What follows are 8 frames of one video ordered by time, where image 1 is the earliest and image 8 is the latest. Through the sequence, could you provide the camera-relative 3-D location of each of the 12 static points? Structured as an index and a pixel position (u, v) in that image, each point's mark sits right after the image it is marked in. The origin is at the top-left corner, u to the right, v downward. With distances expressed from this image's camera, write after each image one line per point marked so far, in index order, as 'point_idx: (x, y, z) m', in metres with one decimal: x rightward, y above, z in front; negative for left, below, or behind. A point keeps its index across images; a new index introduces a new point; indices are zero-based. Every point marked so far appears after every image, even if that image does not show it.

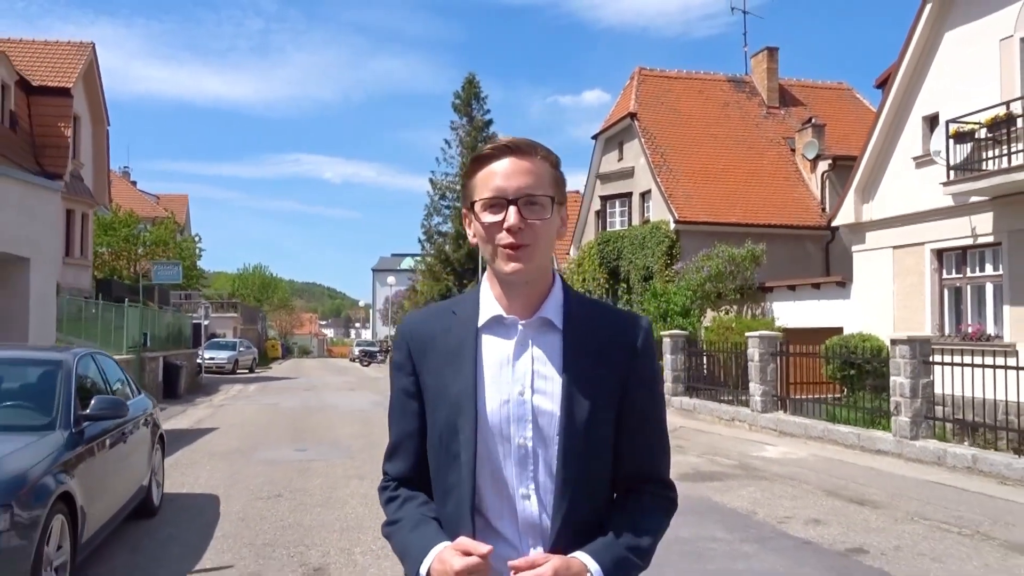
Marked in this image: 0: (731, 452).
0: (+3.1, -2.3, +12.4) m
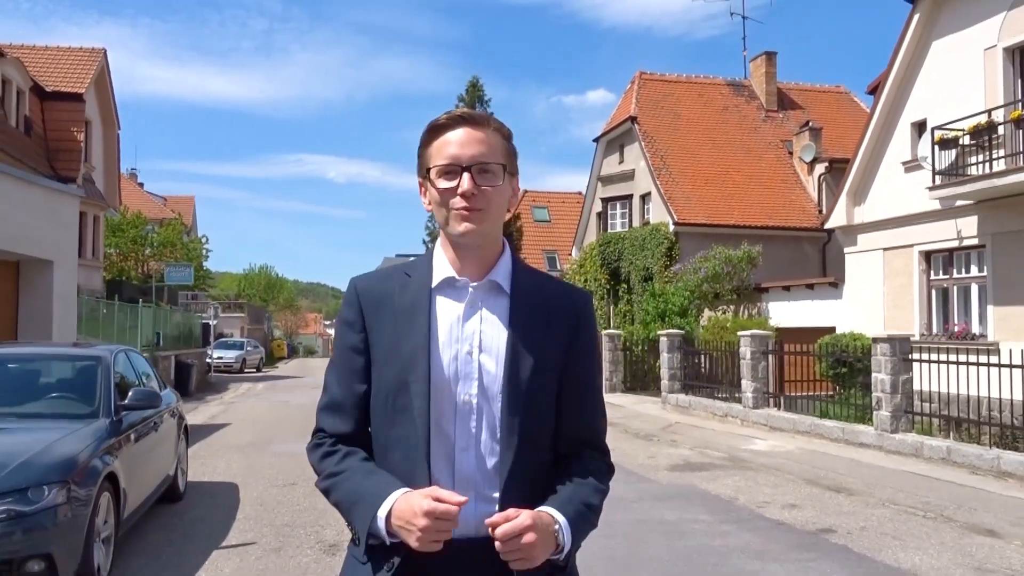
0: (+3.1, -2.3, +13.0) m
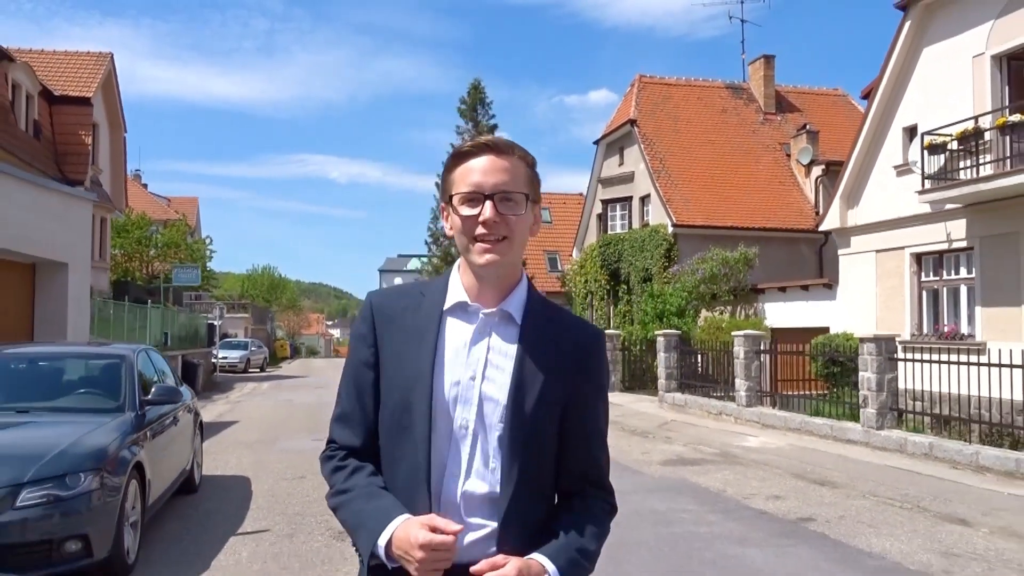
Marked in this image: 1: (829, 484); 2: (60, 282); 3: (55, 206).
0: (+3.1, -2.4, +13.4) m
1: (+3.5, -2.2, +9.5) m
2: (-7.6, +0.1, +14.7) m
3: (-7.4, +1.3, +14.2) m
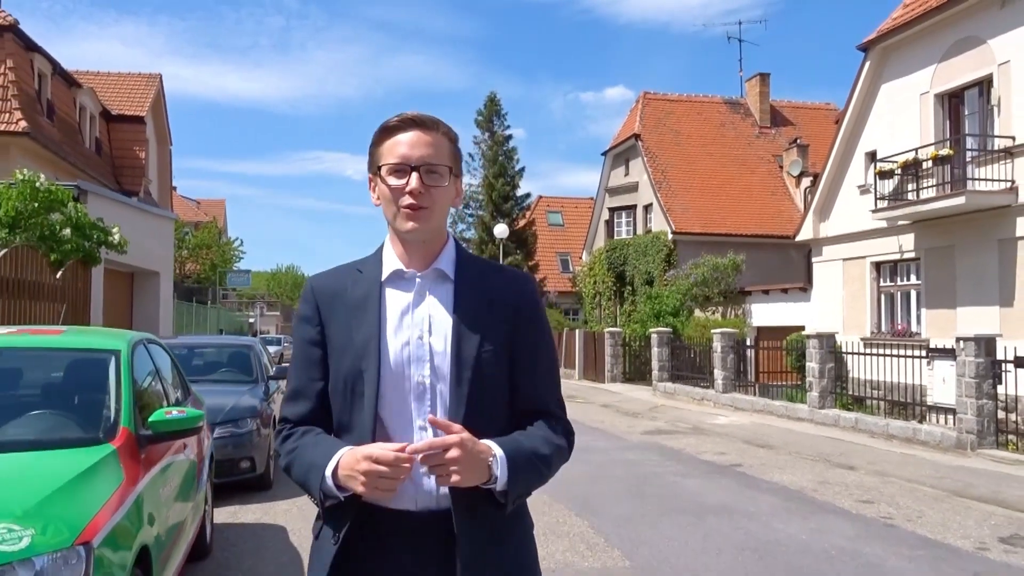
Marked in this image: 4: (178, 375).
0: (+3.4, -2.5, +16.3) m
1: (+3.7, -2.3, +12.4) m
2: (-7.3, 0.0, +17.8) m
3: (-7.2, +1.2, +17.3) m
4: (-2.4, -0.6, +6.3) m
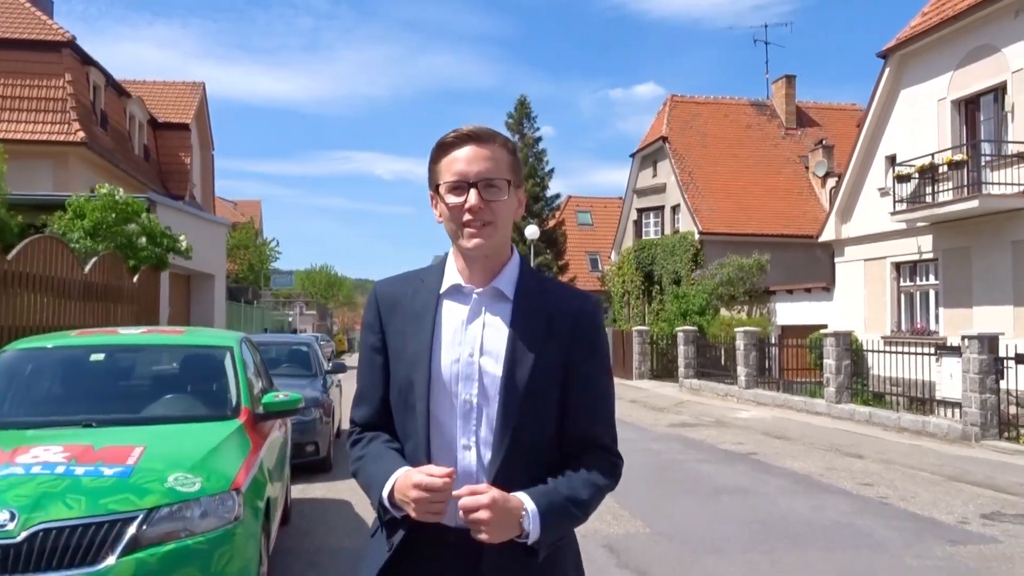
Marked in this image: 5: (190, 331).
0: (+4.0, -2.5, +17.2) m
1: (+4.2, -2.3, +13.3) m
2: (-6.6, 0.0, +19.0) m
3: (-6.5, +1.2, +18.5) m
4: (-2.1, -0.7, +7.4) m
5: (-2.2, -0.3, +6.1) m
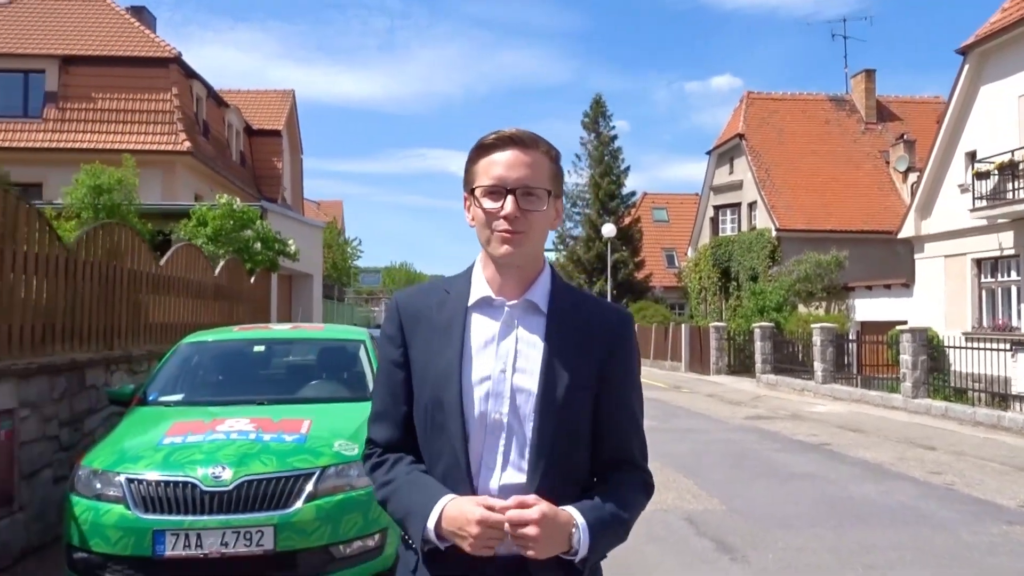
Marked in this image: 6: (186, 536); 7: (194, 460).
0: (+5.7, -2.4, +17.7) m
1: (+5.5, -2.3, +13.8) m
2: (-4.8, 0.0, +20.4) m
3: (-4.7, +1.2, +19.9) m
4: (-1.3, -0.7, +8.4) m
5: (-1.5, -0.3, +7.1) m
6: (-1.6, -1.2, +4.4) m
7: (-1.7, -0.9, +4.6) m
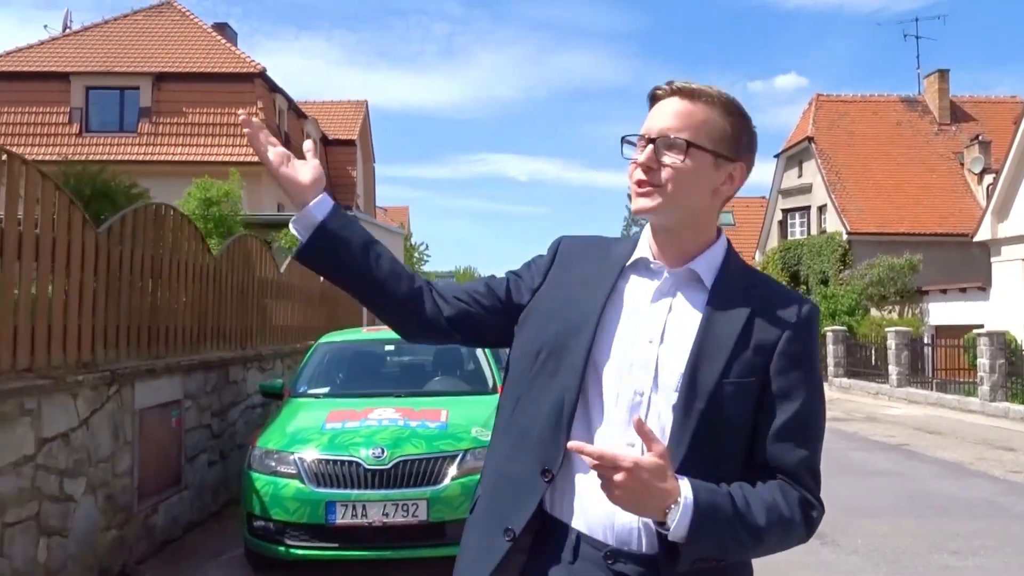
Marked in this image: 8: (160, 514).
0: (+7.3, -2.5, +17.9) m
1: (+6.8, -2.3, +14.0) m
2: (-3.0, -0.1, +21.3) m
3: (-2.9, +1.1, +20.8) m
4: (-0.3, -0.7, +9.1) m
5: (-0.6, -0.4, +7.8) m
6: (-0.9, -1.3, +5.1) m
7: (-0.9, -0.9, +5.3) m
8: (-2.5, -1.6, +6.2) m
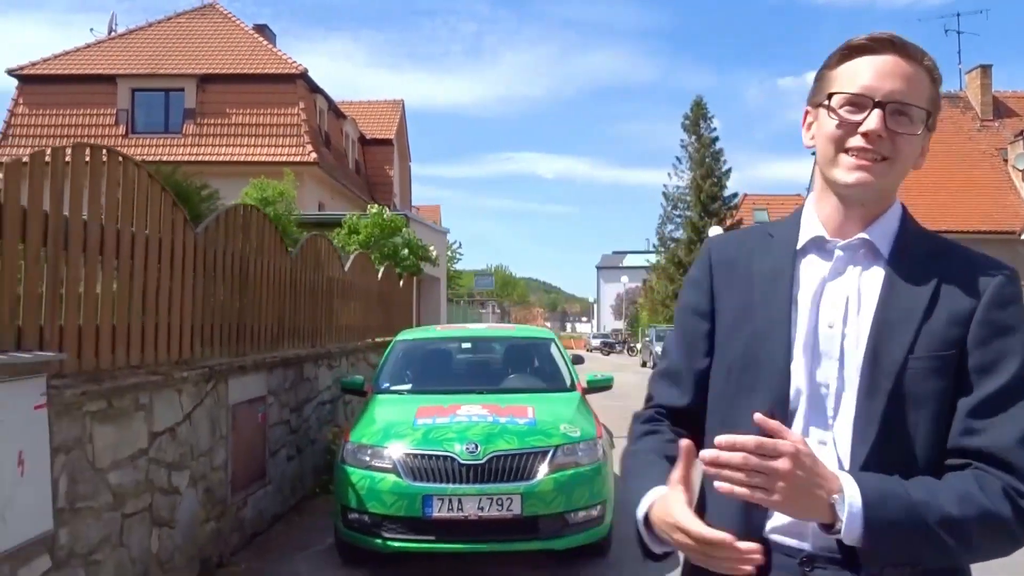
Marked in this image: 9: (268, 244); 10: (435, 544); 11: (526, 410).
0: (+8.2, -2.5, +17.7) m
1: (+7.6, -2.3, +13.9) m
2: (-1.9, -0.1, +21.4) m
3: (-1.9, +1.1, +20.9) m
4: (+0.4, -0.7, +9.2) m
5: (0.0, -0.4, +7.9) m
6: (-0.4, -1.3, +5.2) m
7: (-0.4, -0.9, +5.4) m
8: (-1.9, -1.6, +6.3) m
9: (-2.1, +0.4, +7.3) m
10: (-0.5, -1.5, +5.2) m
11: (+0.1, -0.8, +5.9) m
